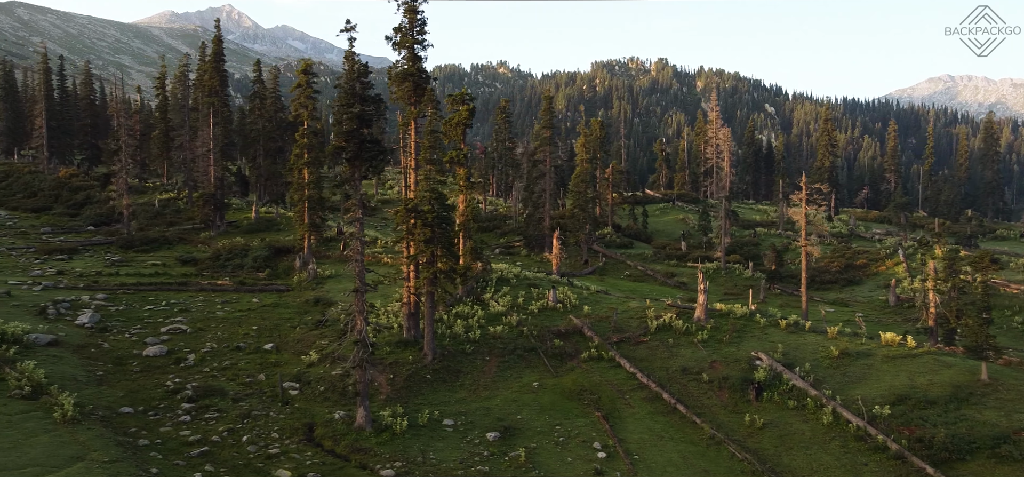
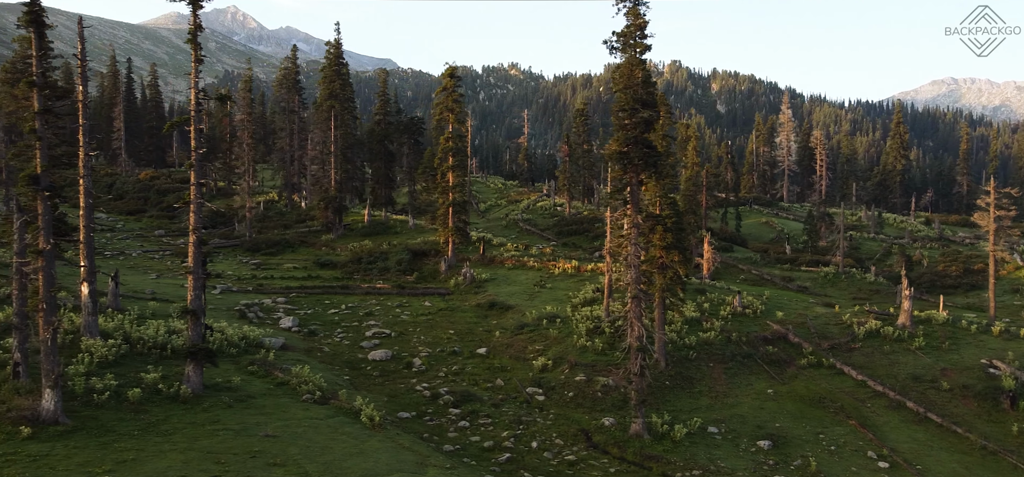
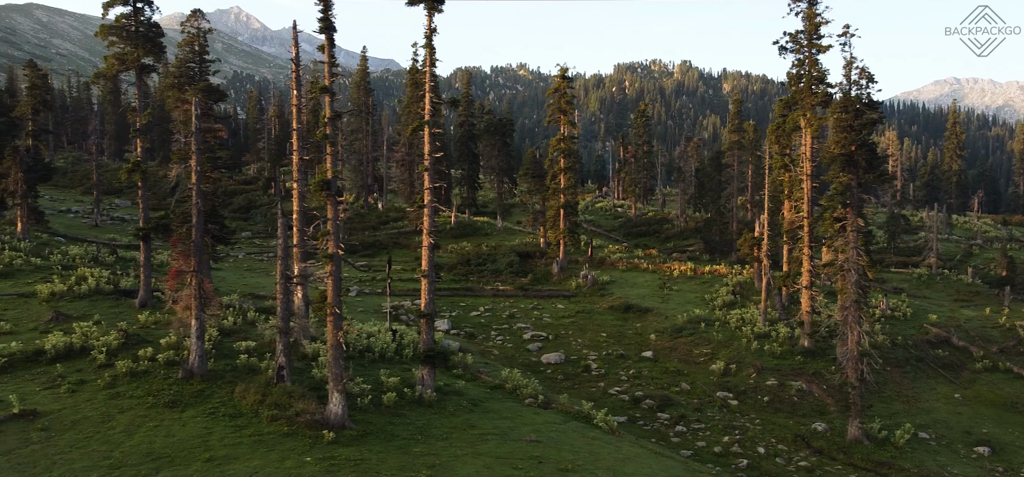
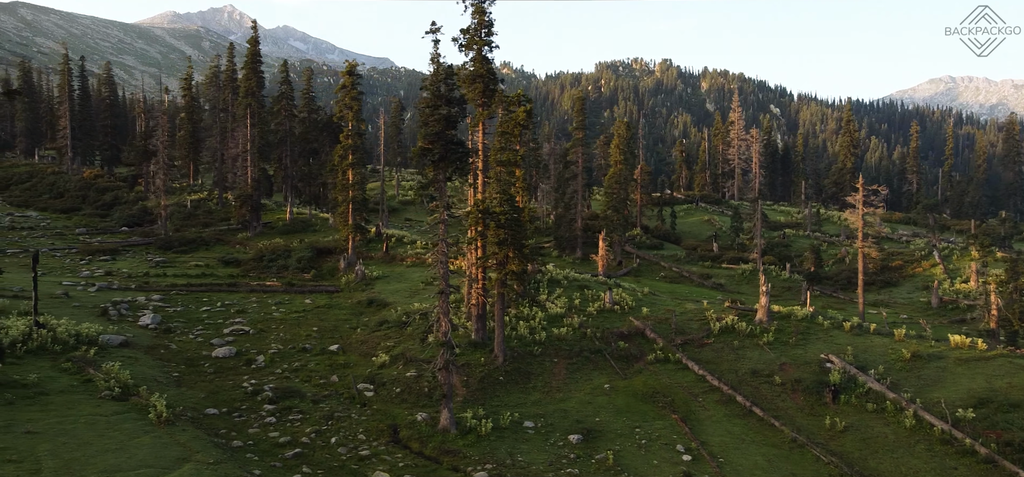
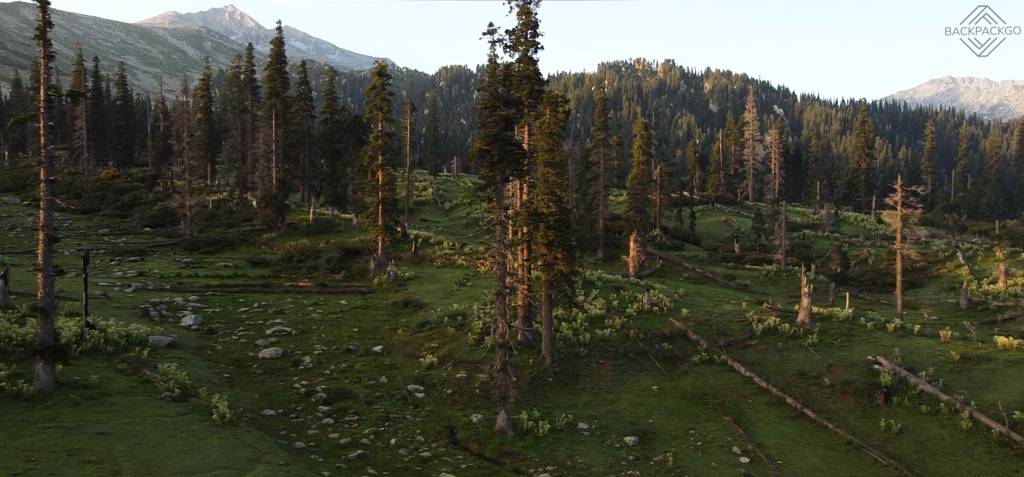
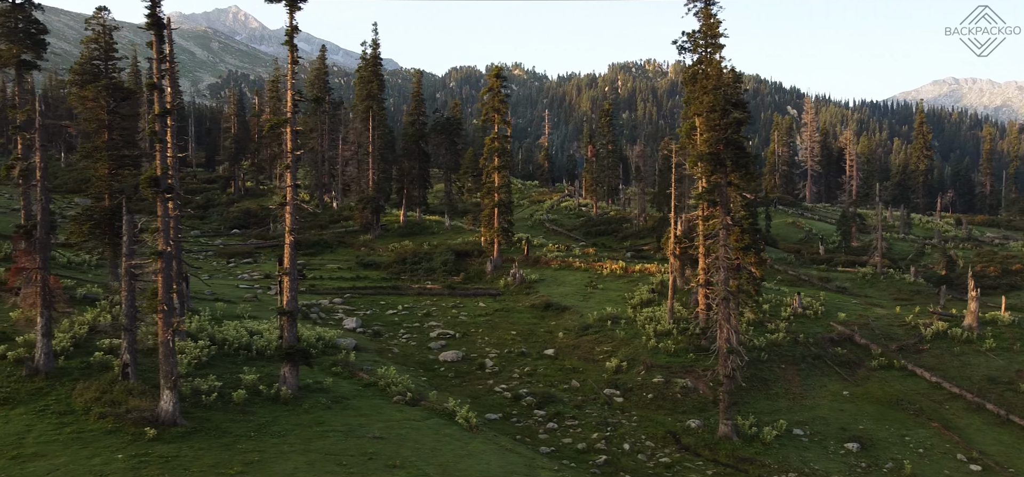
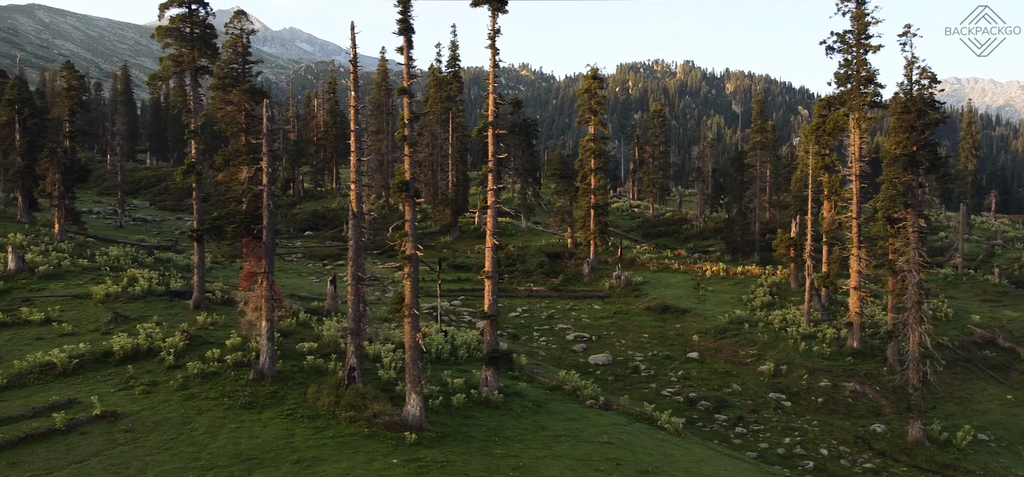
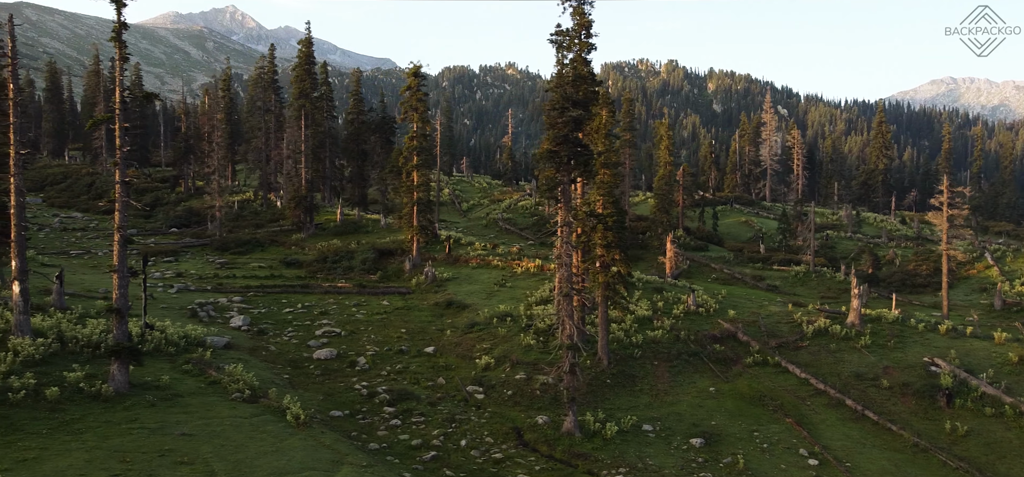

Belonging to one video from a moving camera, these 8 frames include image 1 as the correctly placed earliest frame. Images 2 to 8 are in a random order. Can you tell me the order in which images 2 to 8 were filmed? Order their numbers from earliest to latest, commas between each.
4, 5, 8, 2, 6, 3, 7
